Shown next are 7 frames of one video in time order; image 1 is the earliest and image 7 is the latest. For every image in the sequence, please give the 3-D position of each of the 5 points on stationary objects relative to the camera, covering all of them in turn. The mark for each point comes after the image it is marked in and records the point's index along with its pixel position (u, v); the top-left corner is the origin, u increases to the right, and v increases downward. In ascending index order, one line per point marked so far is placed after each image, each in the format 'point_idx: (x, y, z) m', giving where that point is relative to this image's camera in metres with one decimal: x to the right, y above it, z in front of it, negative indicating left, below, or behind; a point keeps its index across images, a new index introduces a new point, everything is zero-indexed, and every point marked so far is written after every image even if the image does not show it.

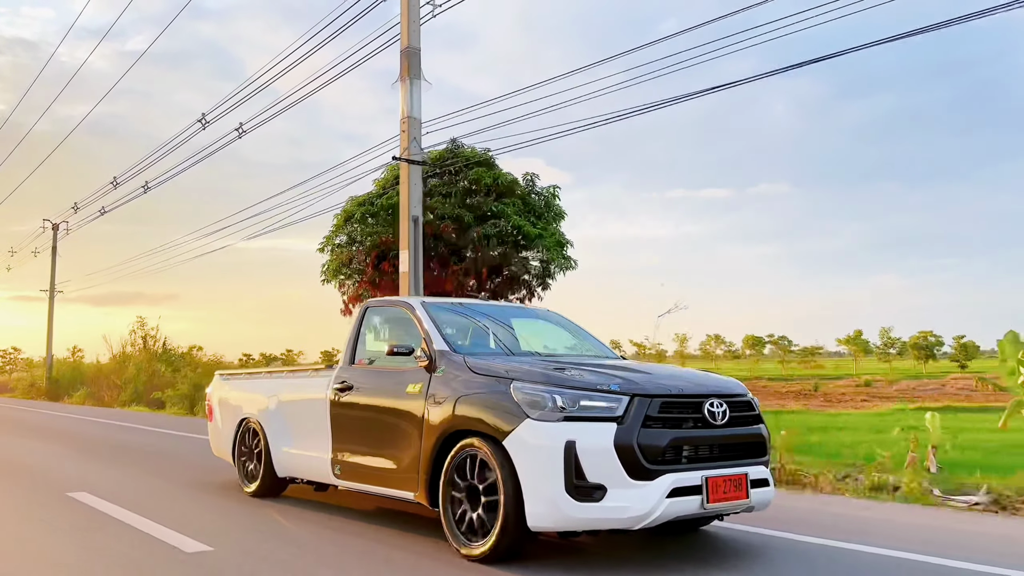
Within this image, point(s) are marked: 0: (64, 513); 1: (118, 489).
0: (-4.3, -2.1, +7.8) m
1: (-4.4, -2.2, +9.1) m
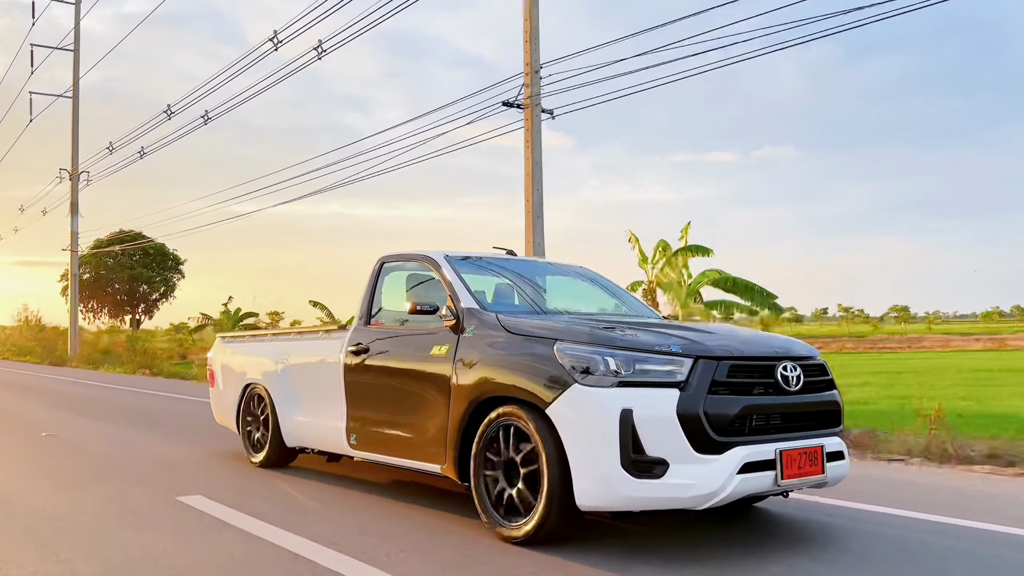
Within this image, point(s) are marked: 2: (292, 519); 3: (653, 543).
0: (-4.0, -1.7, +7.2) m
1: (-4.2, -1.7, +8.6) m
2: (-1.5, -1.6, +5.7) m
3: (+0.8, -1.4, +4.6) m
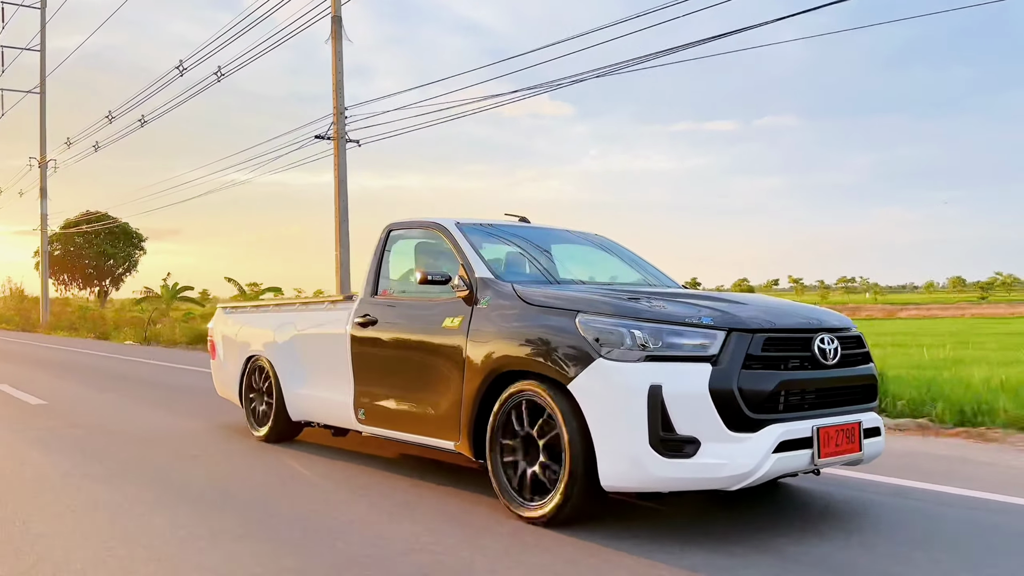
0: (-3.9, -1.4, +7.0) m
1: (-4.1, -1.4, +8.4) m
2: (-1.4, -1.4, +5.4) m
3: (+0.9, -1.3, +4.4) m
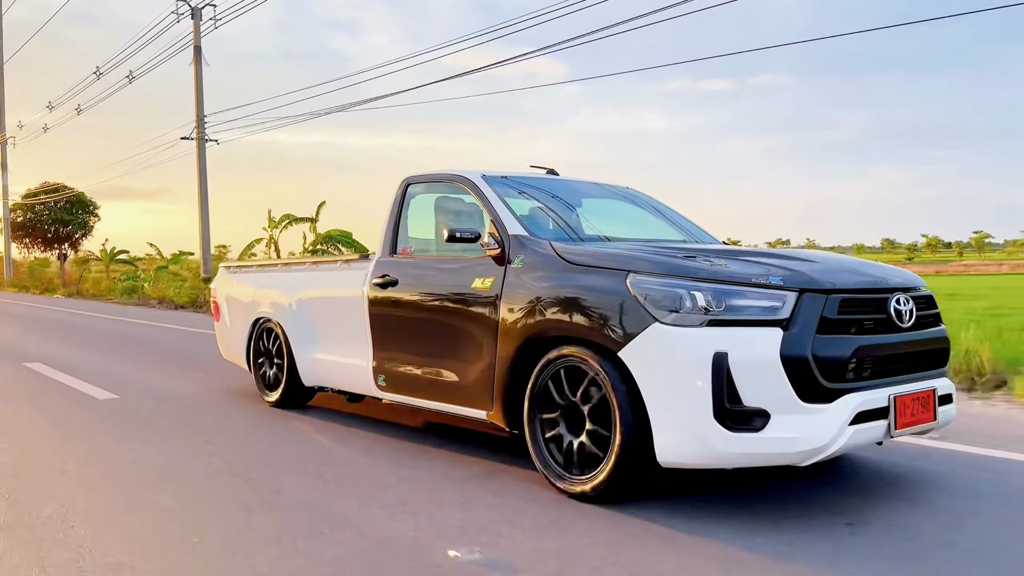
0: (-3.8, -1.1, +6.7) m
1: (-3.9, -1.0, +8.0) m
2: (-1.2, -1.1, +5.1) m
3: (+1.1, -1.1, +4.1) m
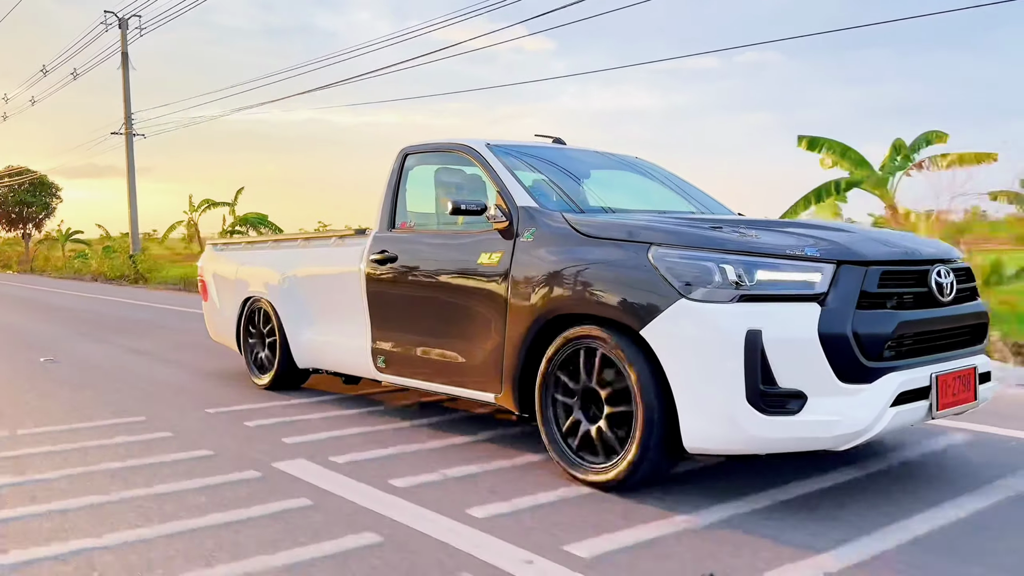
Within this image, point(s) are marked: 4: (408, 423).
0: (-3.7, -0.9, +6.4) m
1: (-3.9, -0.8, +7.7) m
2: (-1.2, -1.0, +4.9) m
3: (+1.2, -0.9, +3.9) m
4: (-0.7, -0.9, +5.4) m
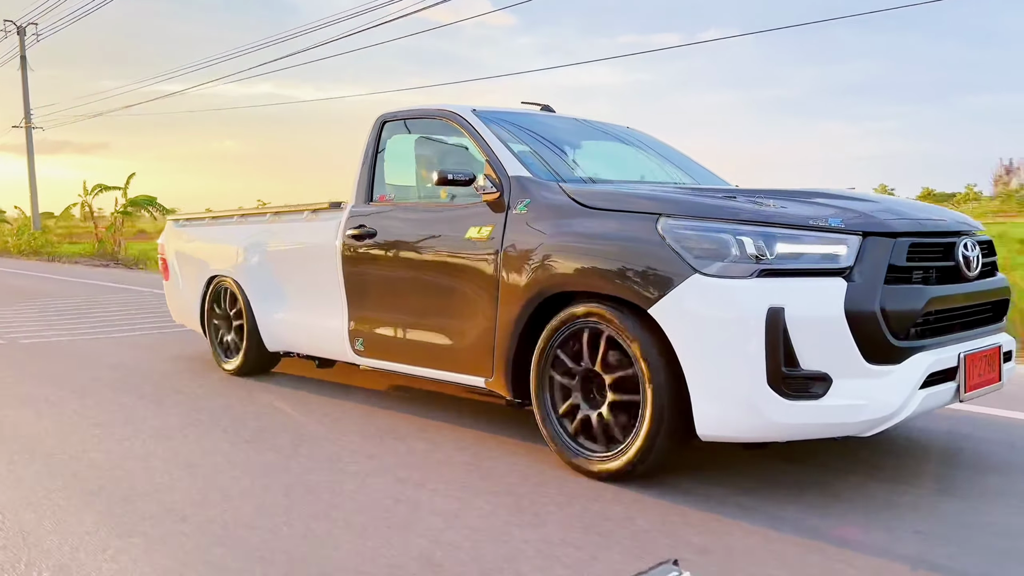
0: (-3.9, -0.8, +6.0) m
1: (-4.1, -0.6, +7.2) m
2: (-1.2, -0.8, +4.5) m
3: (+1.2, -0.8, +3.7) m
4: (-0.8, -0.8, +5.1) m
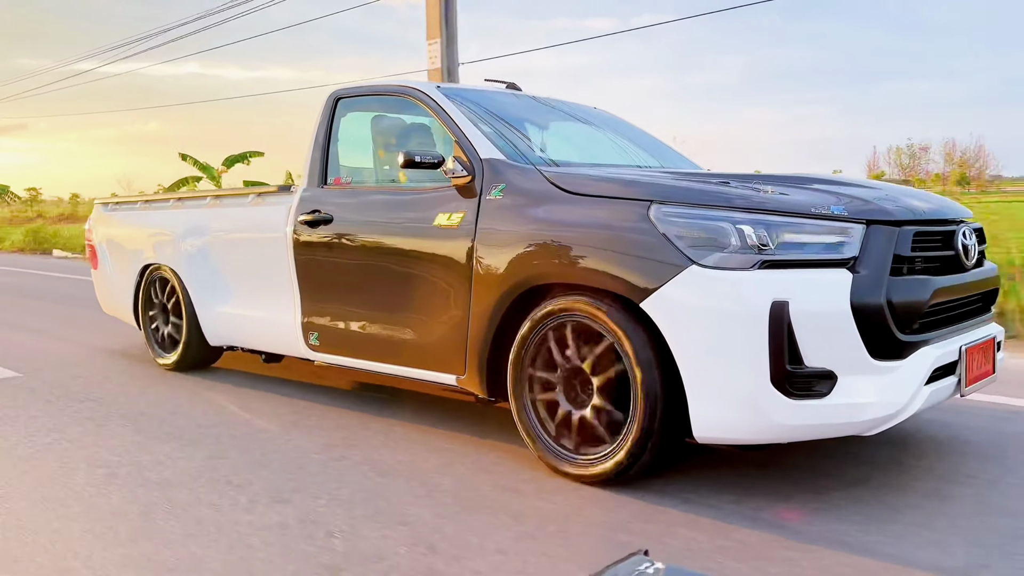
0: (-4.1, -0.7, +5.4) m
1: (-4.4, -0.6, +6.7) m
2: (-1.4, -0.8, +4.2) m
3: (+1.1, -0.8, +3.5) m
4: (-1.0, -0.7, +4.8) m
